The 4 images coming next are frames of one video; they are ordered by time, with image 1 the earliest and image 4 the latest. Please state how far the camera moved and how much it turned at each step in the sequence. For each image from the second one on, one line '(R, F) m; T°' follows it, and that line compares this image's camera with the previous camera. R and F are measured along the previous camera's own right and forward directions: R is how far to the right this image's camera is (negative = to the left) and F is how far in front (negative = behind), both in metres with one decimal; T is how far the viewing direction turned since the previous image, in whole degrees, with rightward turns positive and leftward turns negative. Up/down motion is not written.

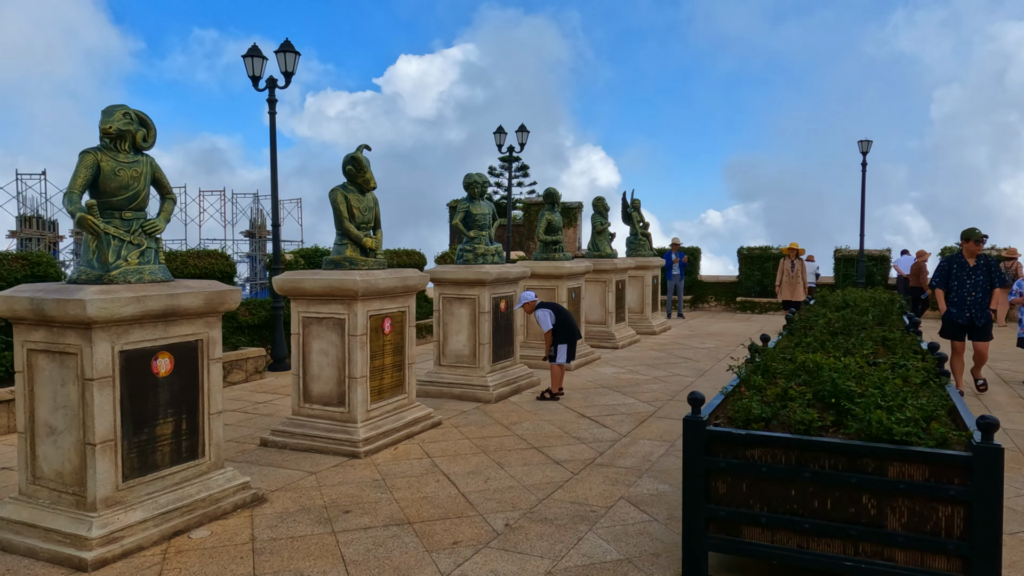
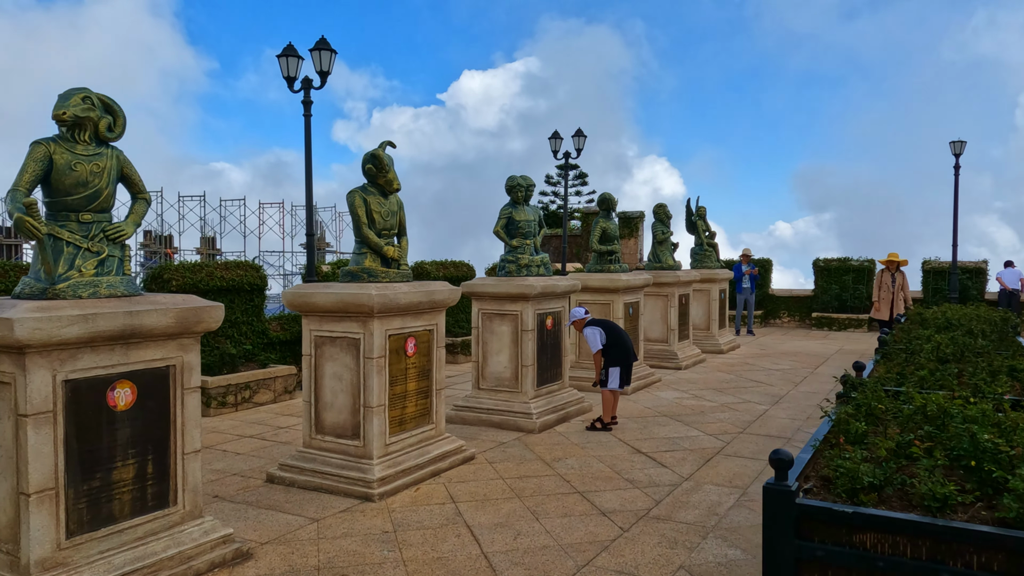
(+0.2, +0.9) m; -5°
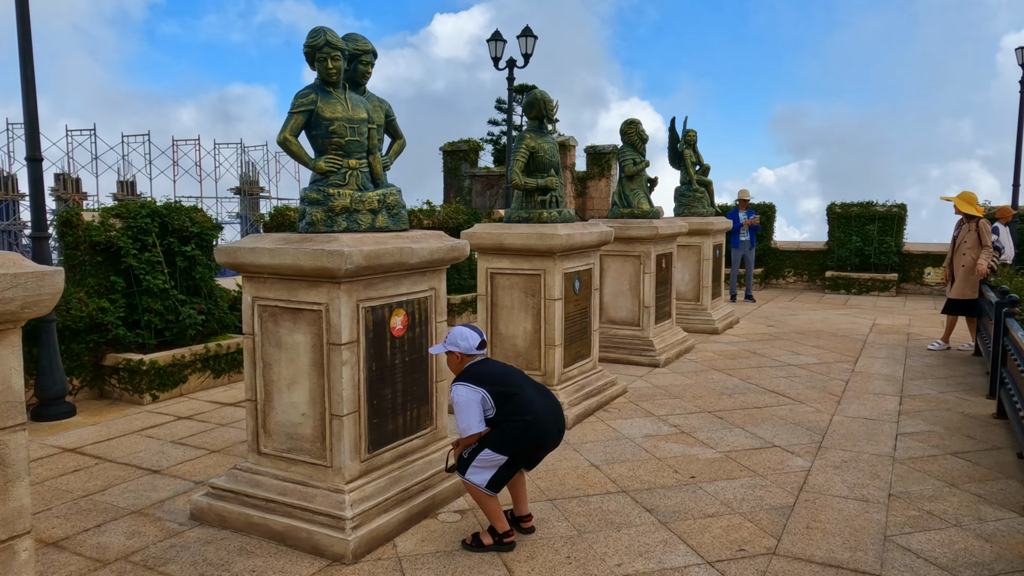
(+0.9, +3.7) m; +1°
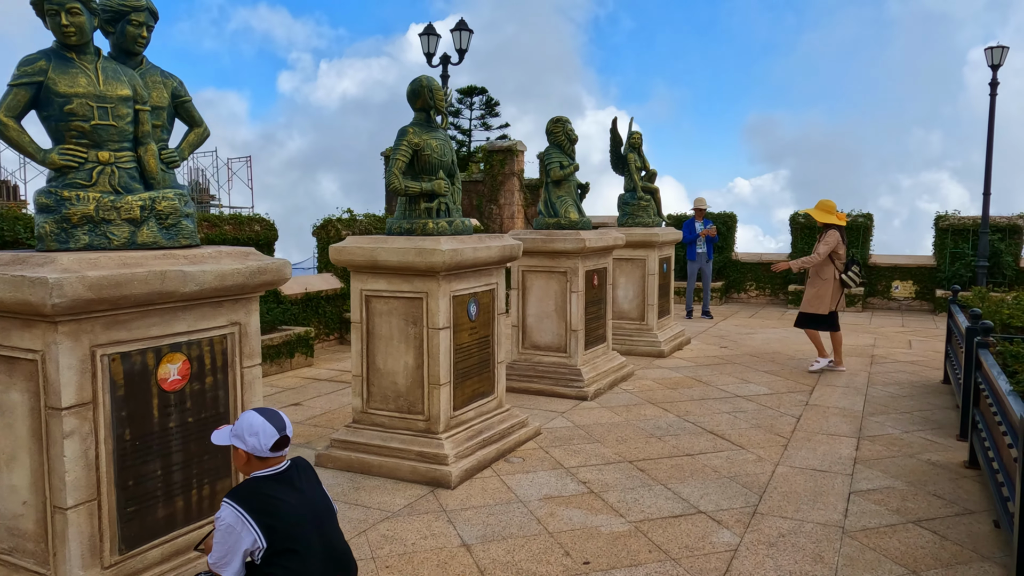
(+0.6, +1.0) m; +2°
